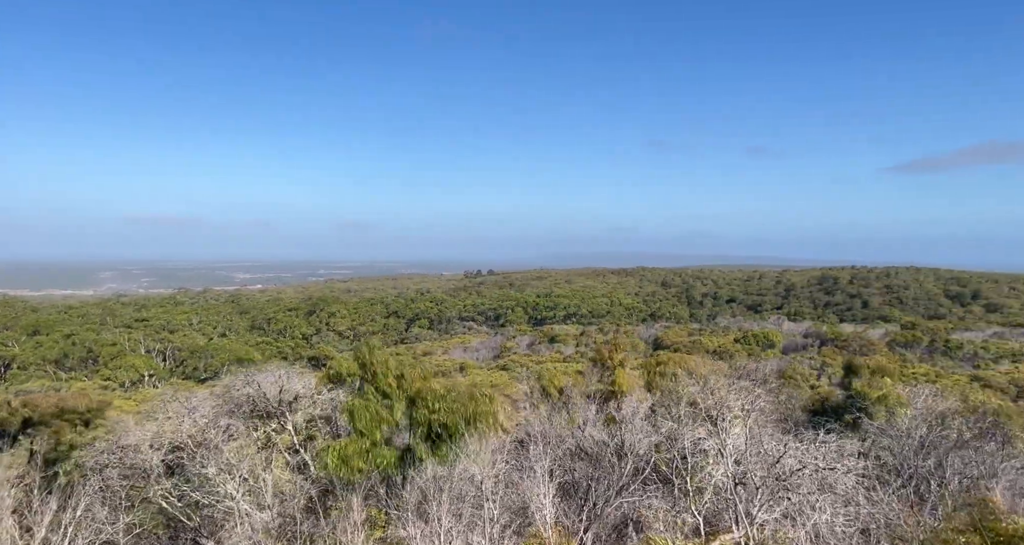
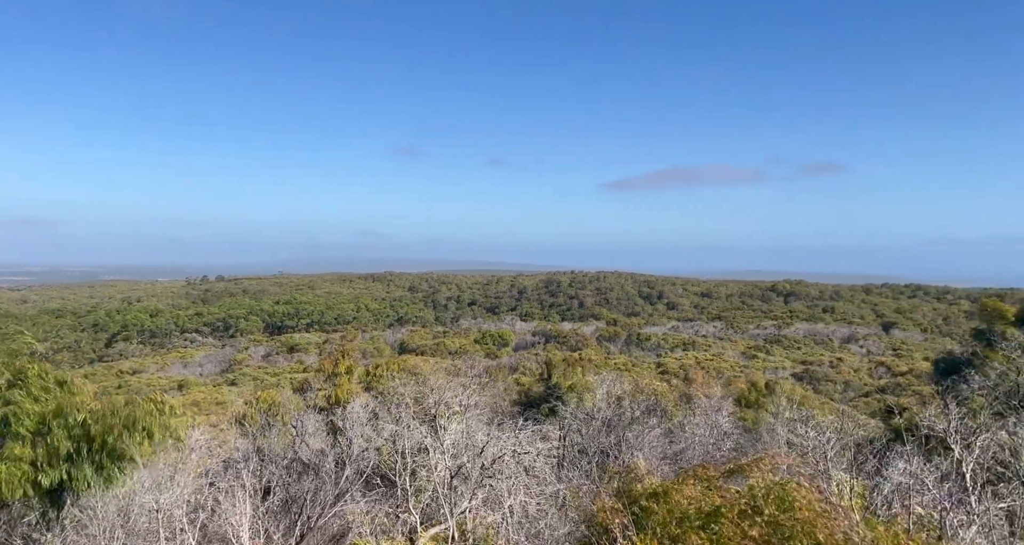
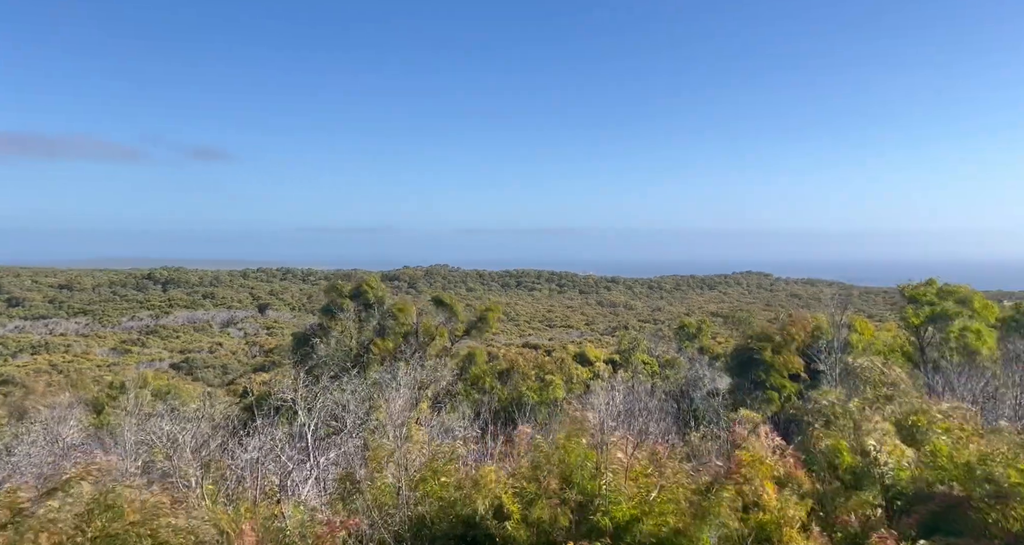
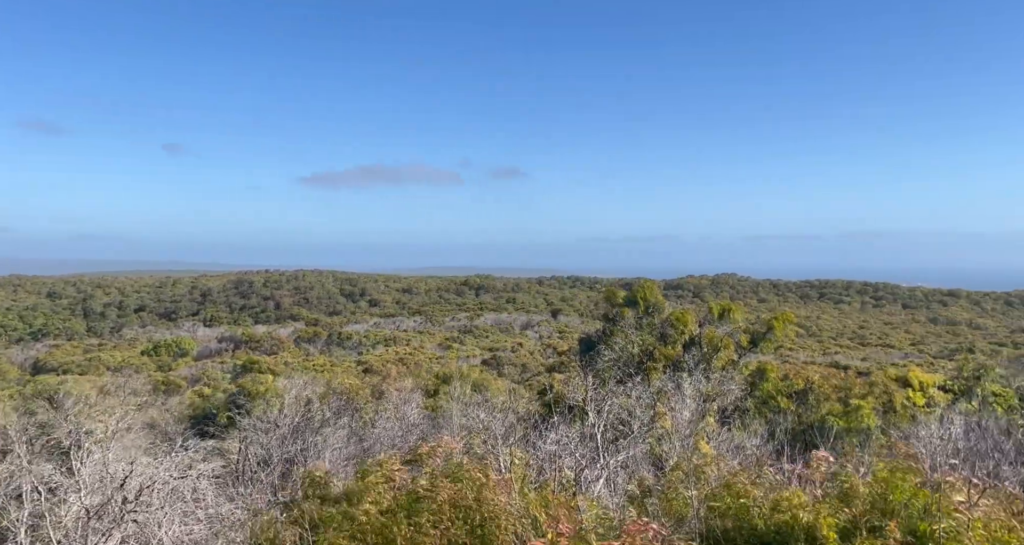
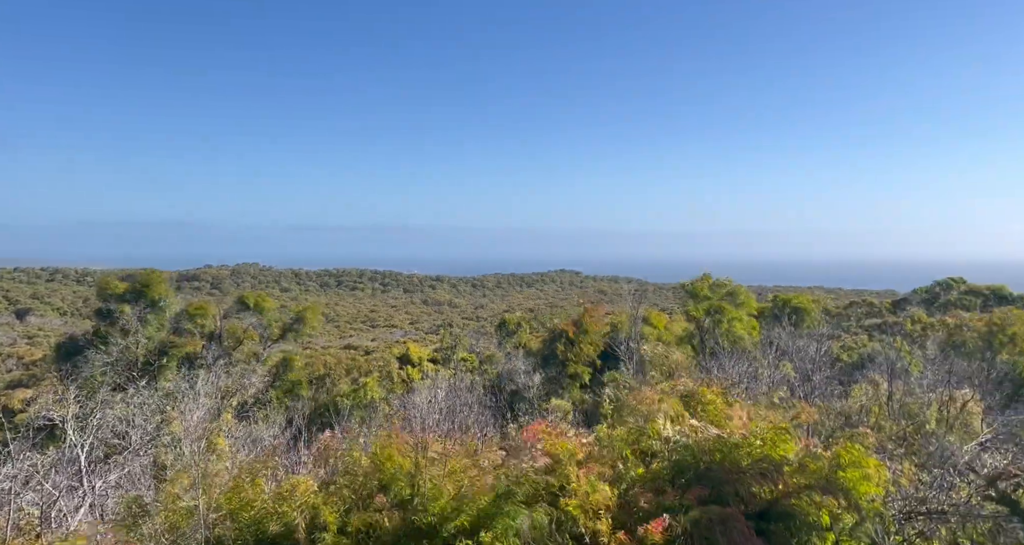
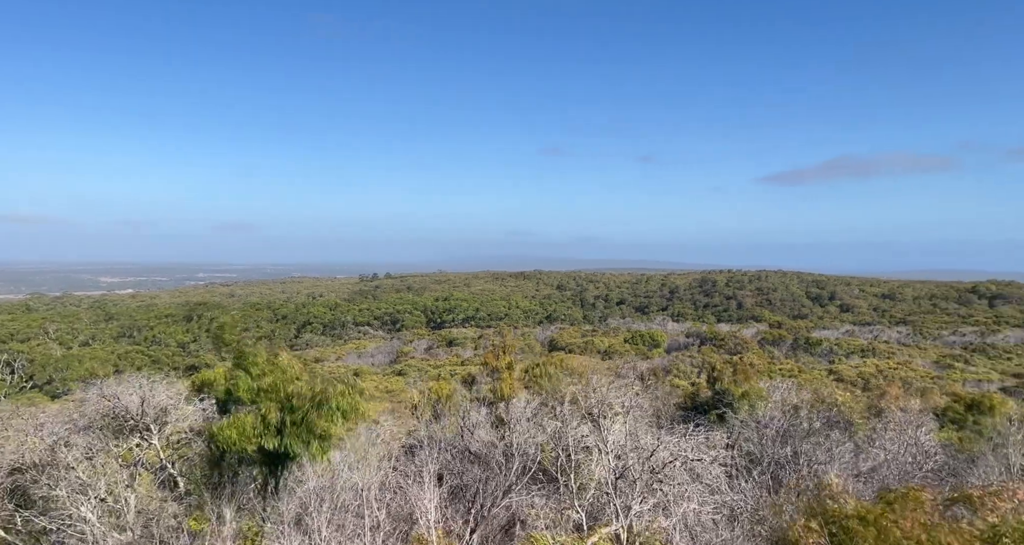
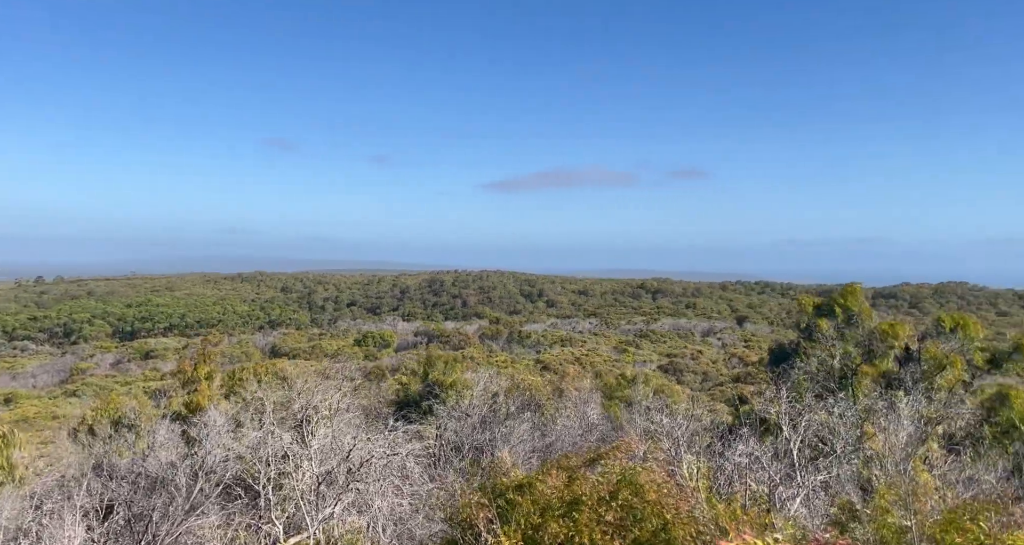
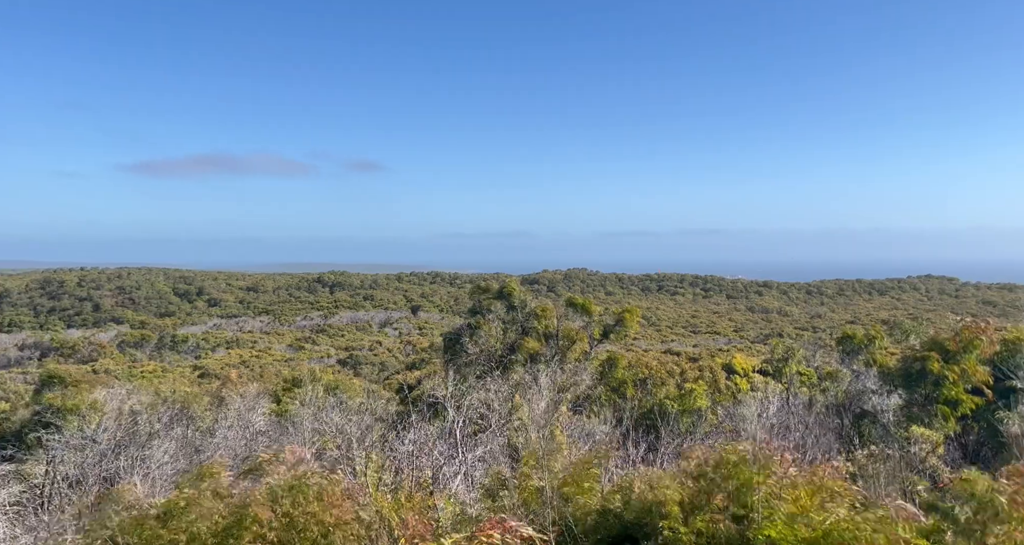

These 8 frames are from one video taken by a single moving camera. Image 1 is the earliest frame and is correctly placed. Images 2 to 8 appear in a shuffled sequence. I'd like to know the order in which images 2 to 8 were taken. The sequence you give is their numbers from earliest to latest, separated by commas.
6, 2, 7, 4, 8, 3, 5
